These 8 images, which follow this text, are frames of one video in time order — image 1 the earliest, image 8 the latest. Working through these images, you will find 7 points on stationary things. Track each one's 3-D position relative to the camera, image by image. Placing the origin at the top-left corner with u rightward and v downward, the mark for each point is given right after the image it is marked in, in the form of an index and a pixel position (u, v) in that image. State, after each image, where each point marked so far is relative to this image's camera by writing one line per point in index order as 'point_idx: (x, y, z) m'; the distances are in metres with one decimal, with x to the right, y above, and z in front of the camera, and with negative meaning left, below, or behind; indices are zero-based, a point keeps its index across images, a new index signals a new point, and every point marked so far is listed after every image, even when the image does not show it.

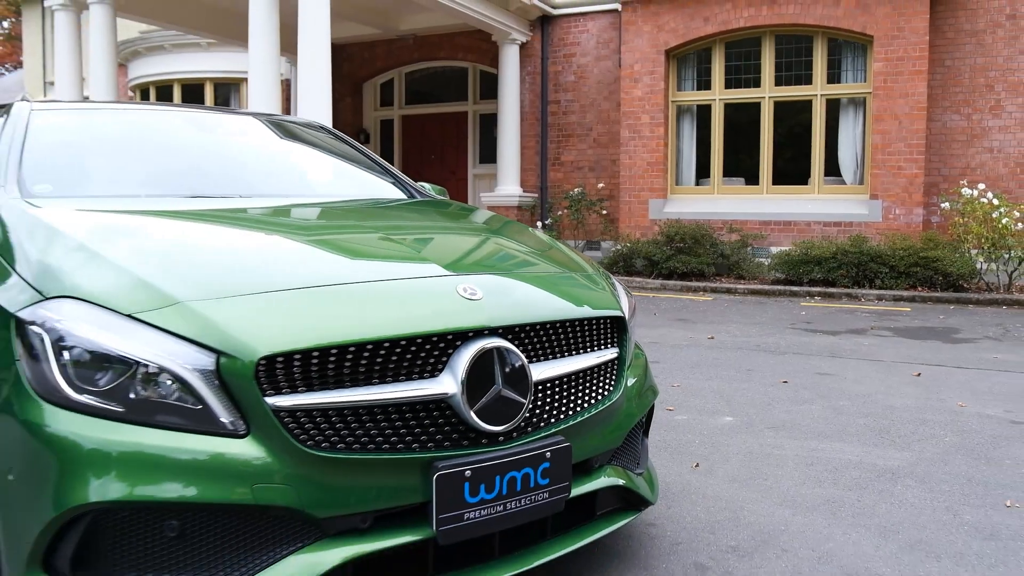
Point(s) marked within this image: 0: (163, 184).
0: (-1.4, +0.4, +3.2) m
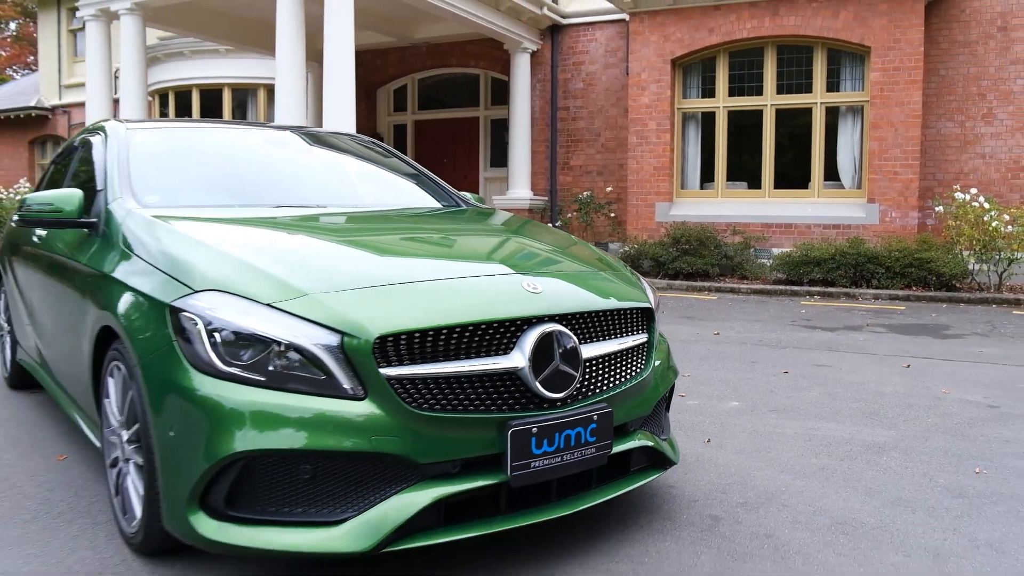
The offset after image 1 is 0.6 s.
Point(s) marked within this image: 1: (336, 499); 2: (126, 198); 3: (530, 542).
0: (-1.2, +0.4, +3.8) m
1: (-0.5, -0.6, +2.3) m
2: (-1.5, +0.4, +3.4) m
3: (+0.1, -0.9, +2.8) m
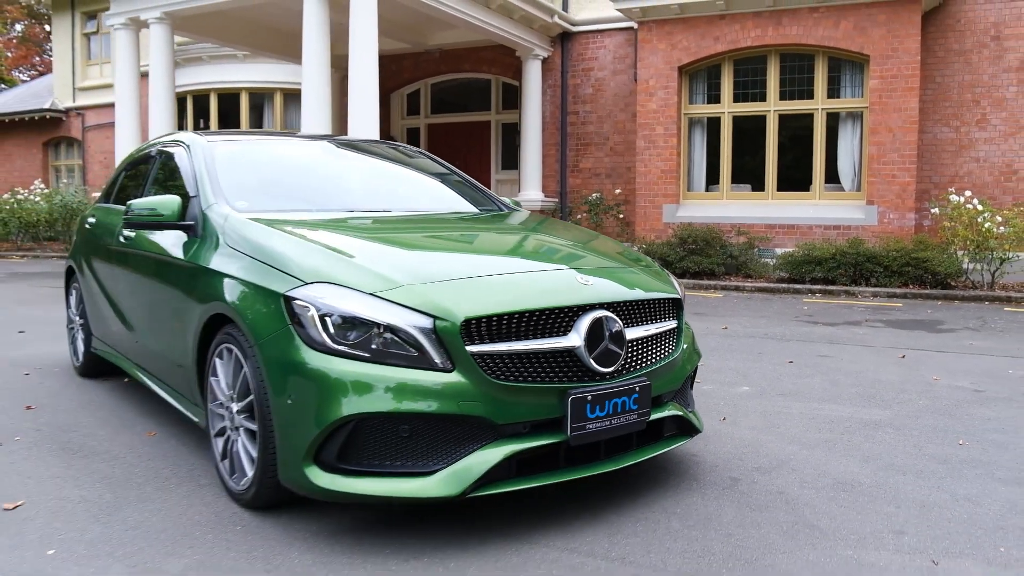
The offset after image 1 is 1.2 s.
0: (-1.0, +0.4, +4.3) m
1: (-0.3, -0.6, +2.9) m
2: (-1.3, +0.4, +3.9) m
3: (+0.3, -0.8, +3.3) m
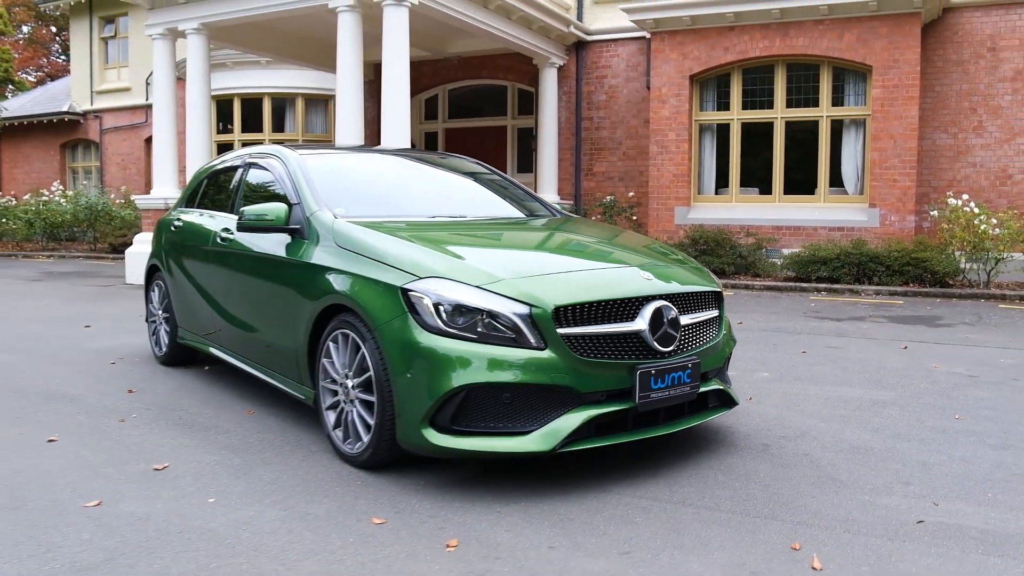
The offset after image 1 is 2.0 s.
0: (-0.7, +0.5, +4.9) m
1: (0.0, -0.5, +3.5) m
2: (-1.0, +0.4, +4.6) m
3: (+0.6, -0.8, +3.9) m
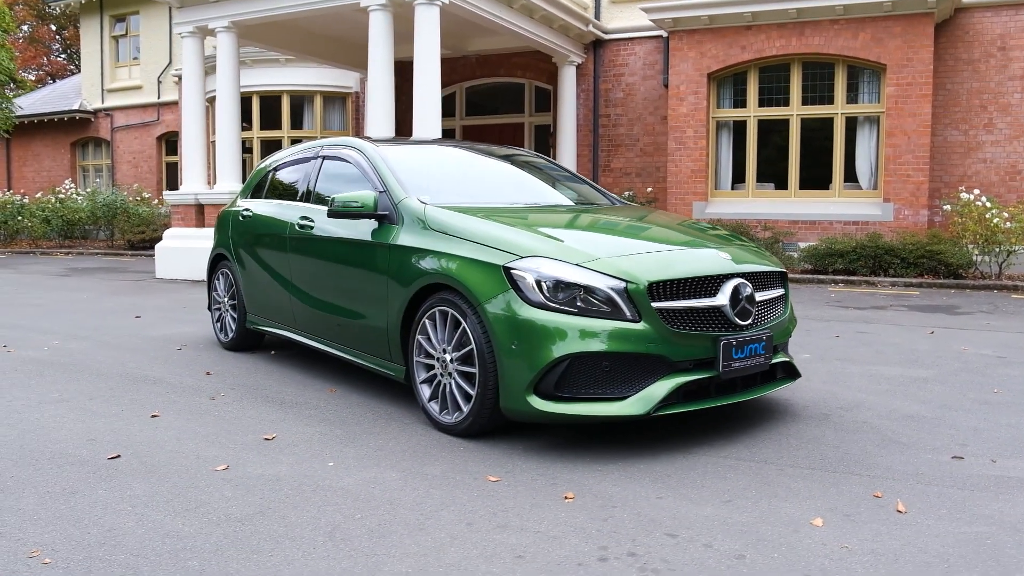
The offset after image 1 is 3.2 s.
0: (-0.3, +0.6, +5.2) m
1: (+0.5, -0.4, +3.8) m
2: (-0.6, +0.5, +4.9) m
3: (+1.0, -0.7, +4.3) m
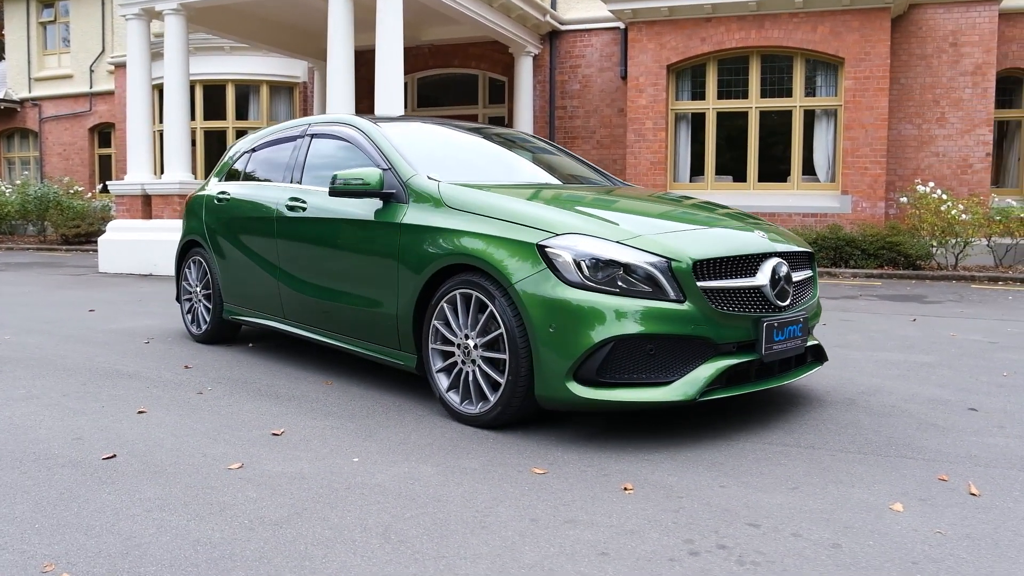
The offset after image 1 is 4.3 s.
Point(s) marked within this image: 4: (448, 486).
0: (-0.2, +0.7, +5.0) m
1: (+0.6, -0.3, +3.6) m
2: (-0.5, +0.6, +4.6) m
3: (+1.2, -0.6, +4.1) m
4: (-0.2, -0.7, +3.1) m
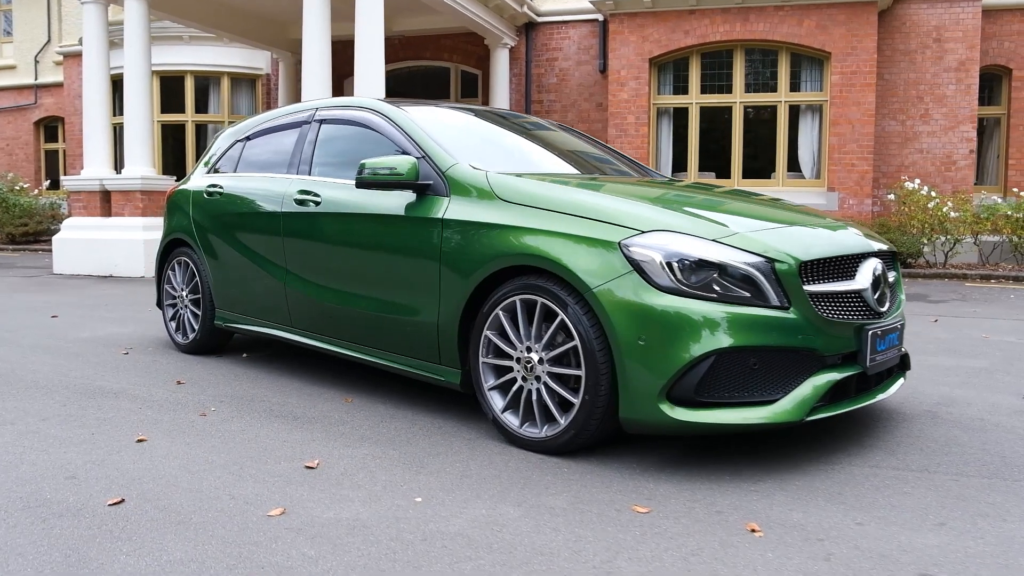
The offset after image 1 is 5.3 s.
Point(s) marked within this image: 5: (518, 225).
0: (0.0, +0.6, +4.5) m
1: (+0.9, -0.4, +3.2) m
2: (-0.3, +0.6, +4.1) m
3: (+1.4, -0.6, +3.7) m
4: (+0.1, -0.7, +2.6) m
5: (0.0, +0.3, +3.6) m
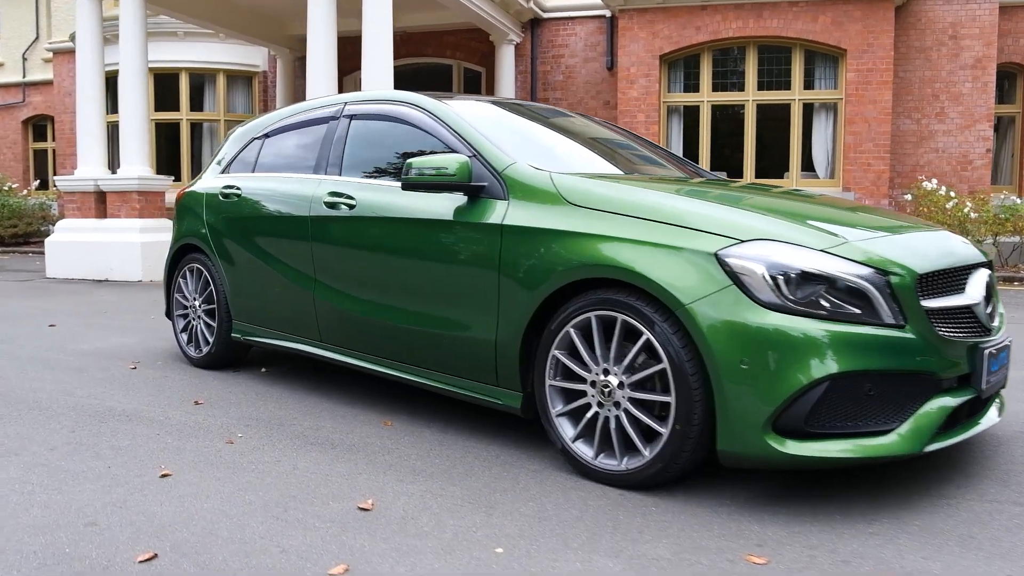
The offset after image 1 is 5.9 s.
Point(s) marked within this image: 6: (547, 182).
0: (+0.3, +0.6, +4.1) m
1: (+1.2, -0.4, +2.8) m
2: (0.0, +0.5, +3.7) m
3: (+1.7, -0.7, +3.3) m
4: (+0.4, -0.8, +2.3) m
5: (+0.3, +0.2, +3.2) m
6: (+0.1, +0.4, +3.5) m
